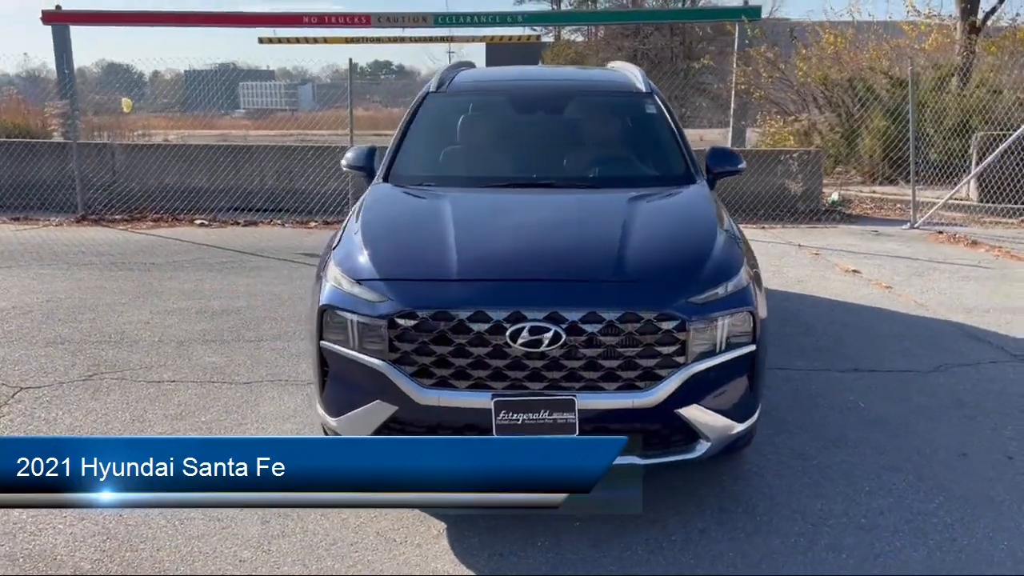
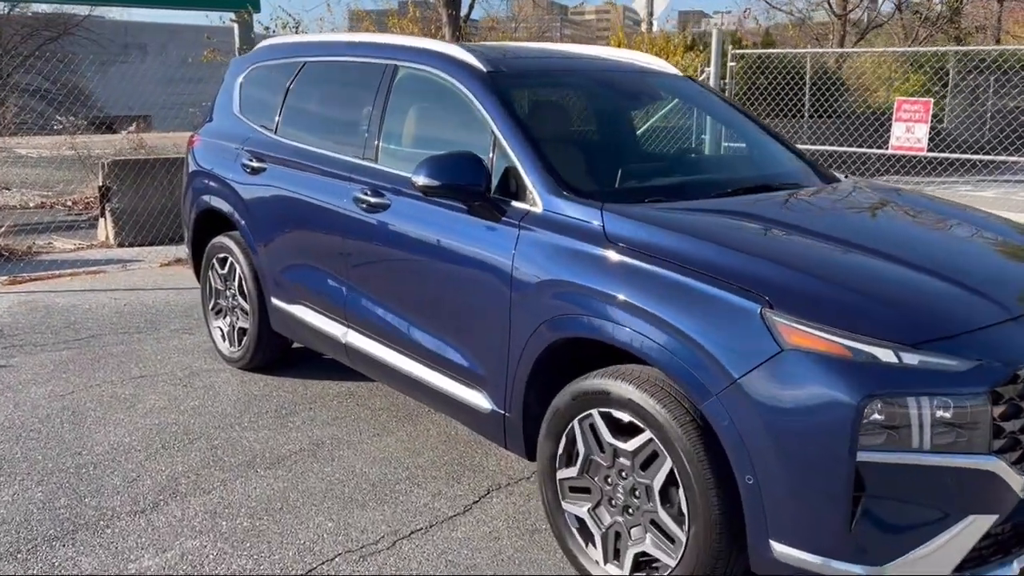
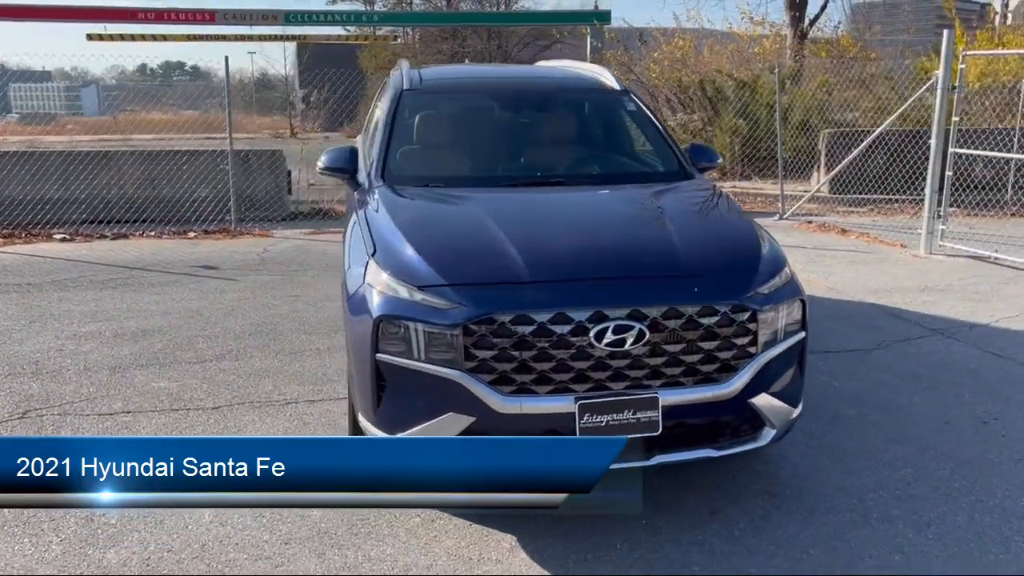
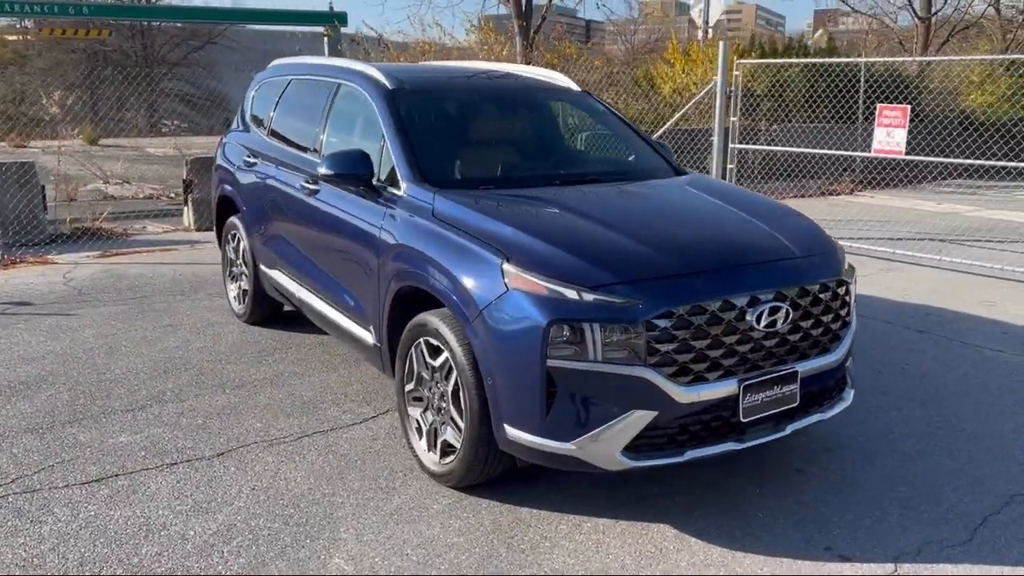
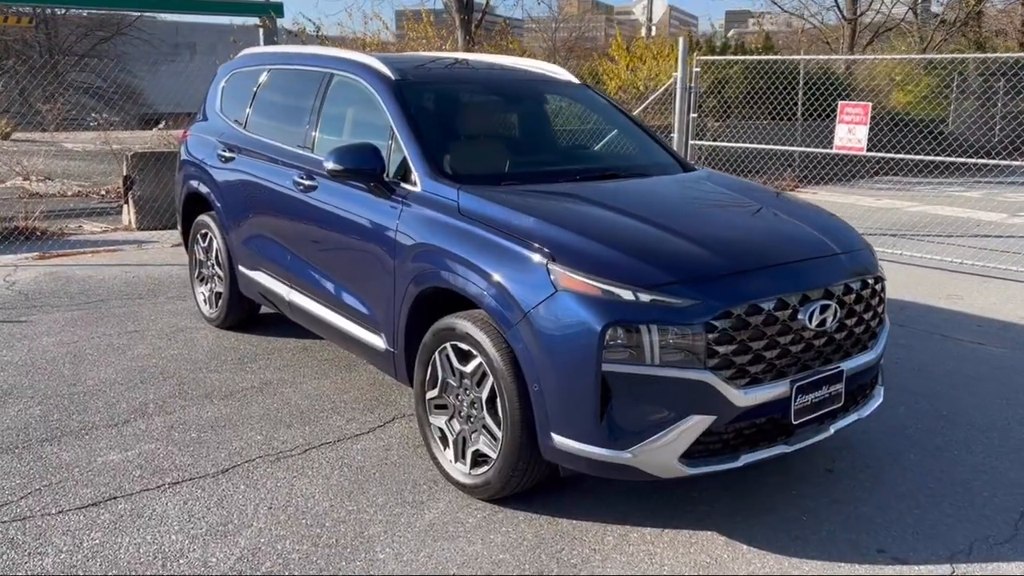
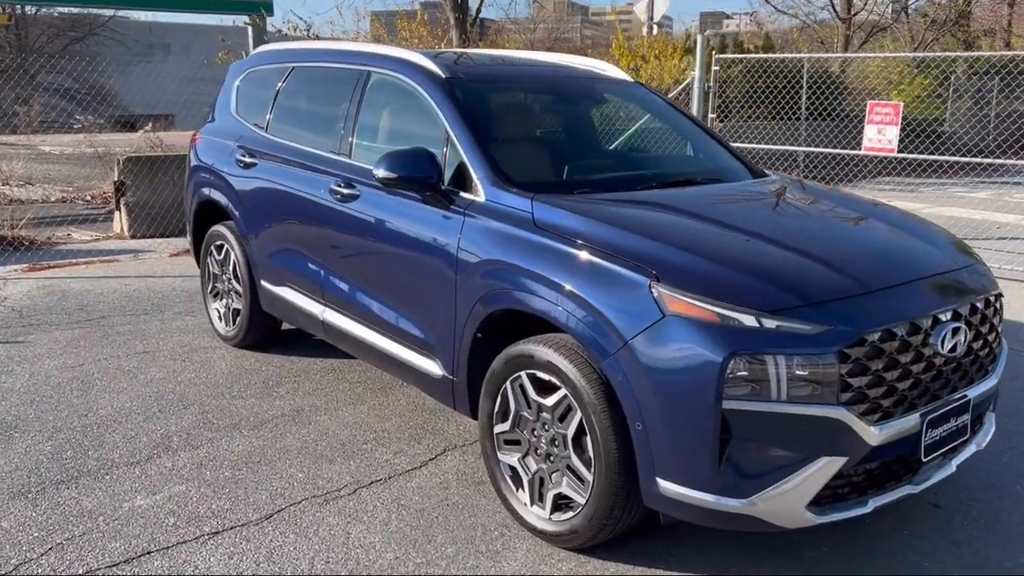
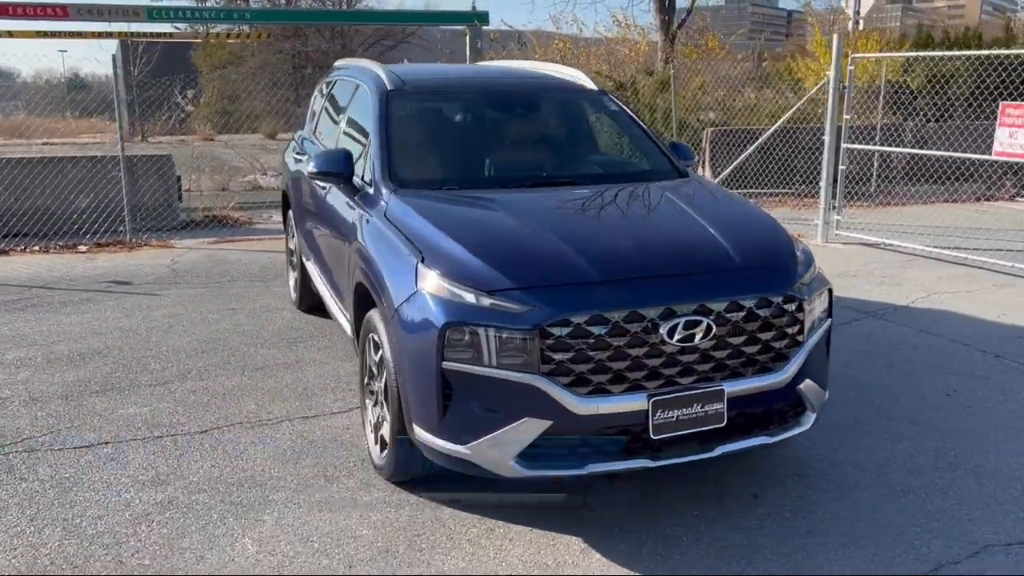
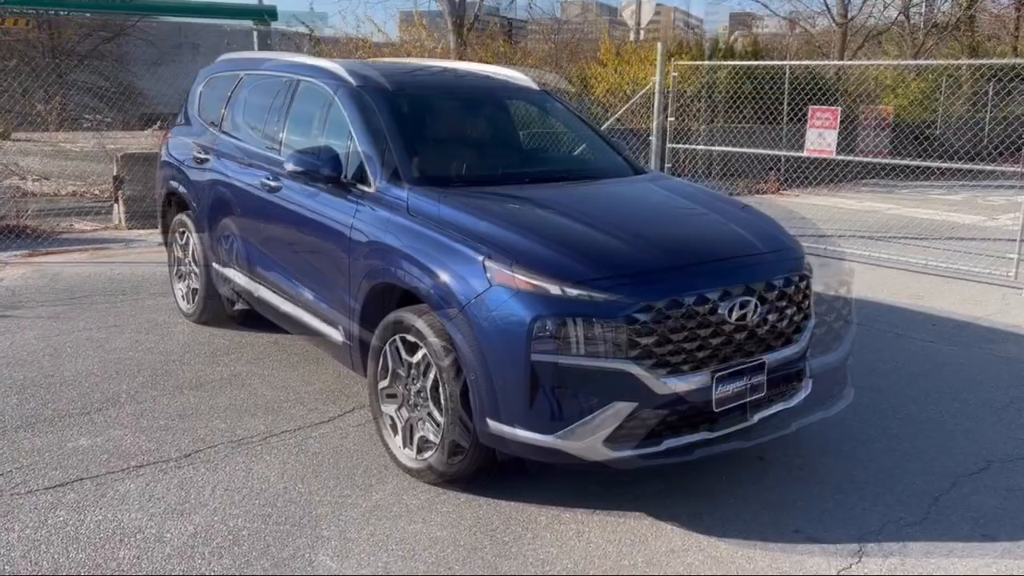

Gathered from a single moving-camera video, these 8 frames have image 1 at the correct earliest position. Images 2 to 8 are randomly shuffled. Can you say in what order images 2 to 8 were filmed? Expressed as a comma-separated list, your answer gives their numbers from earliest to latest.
3, 7, 4, 8, 5, 6, 2
